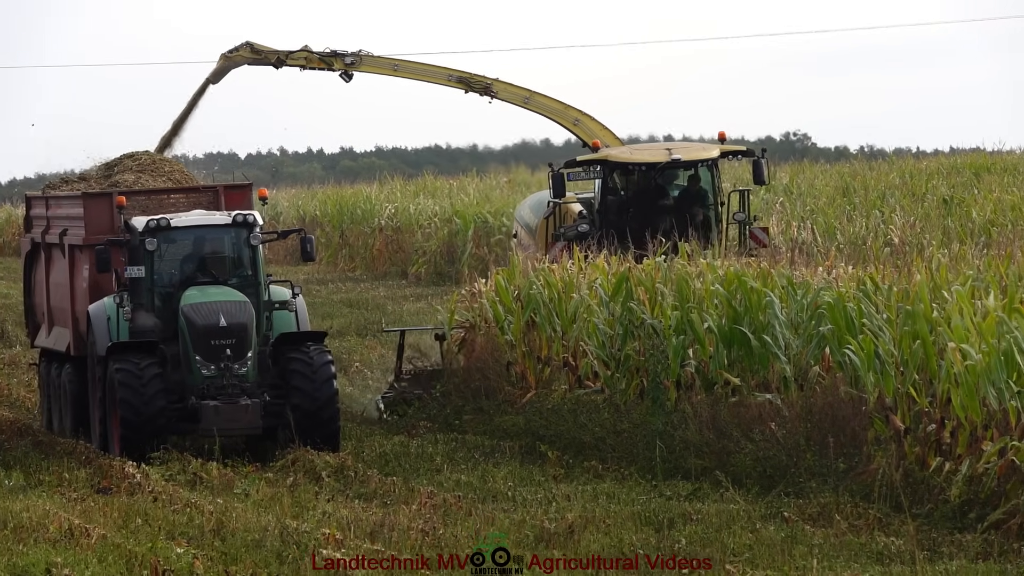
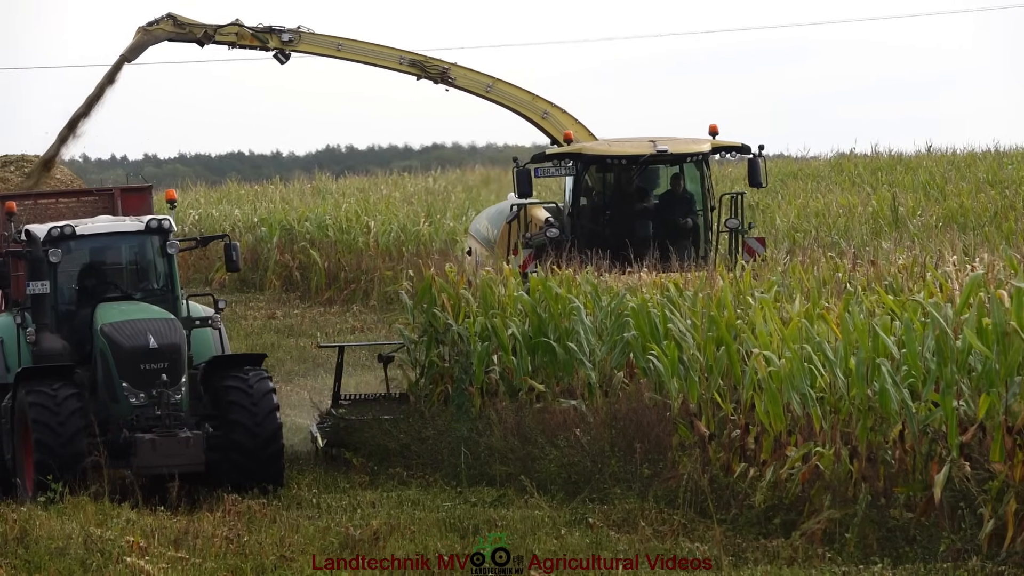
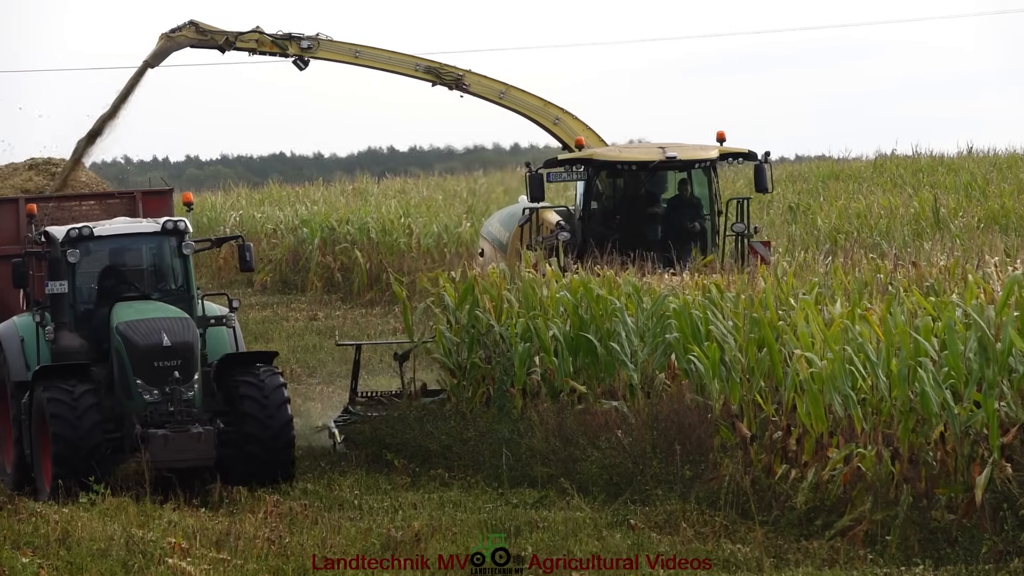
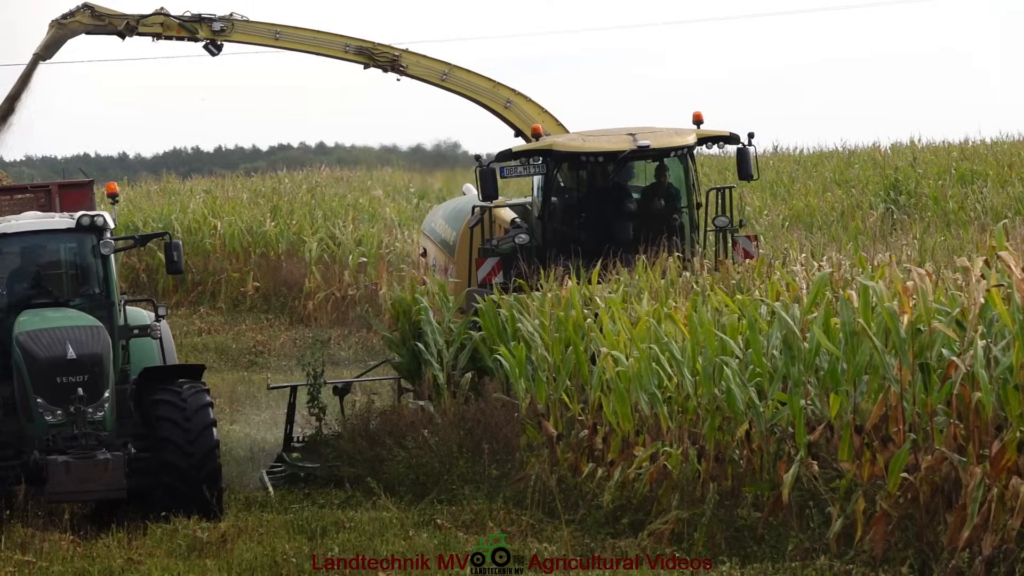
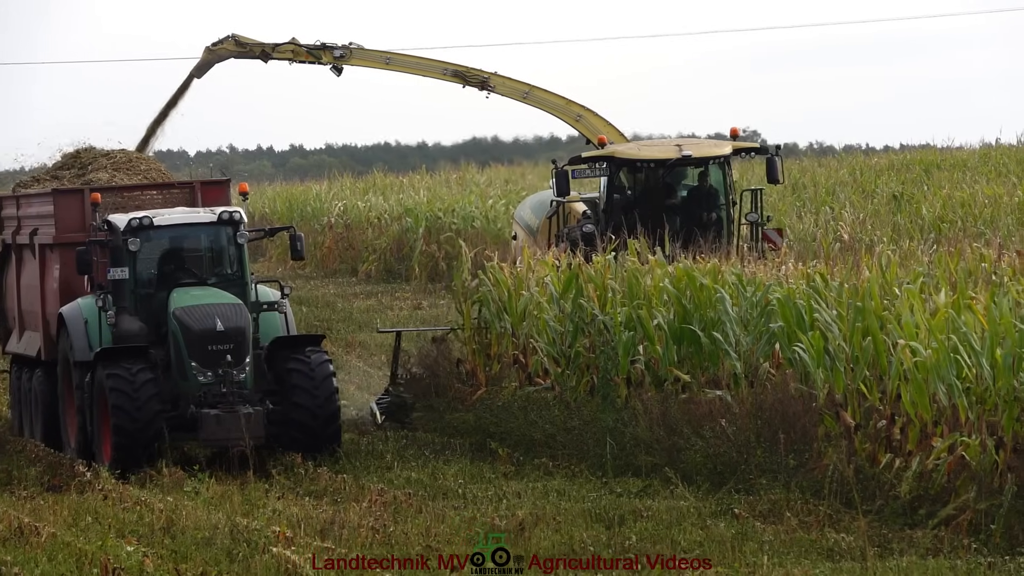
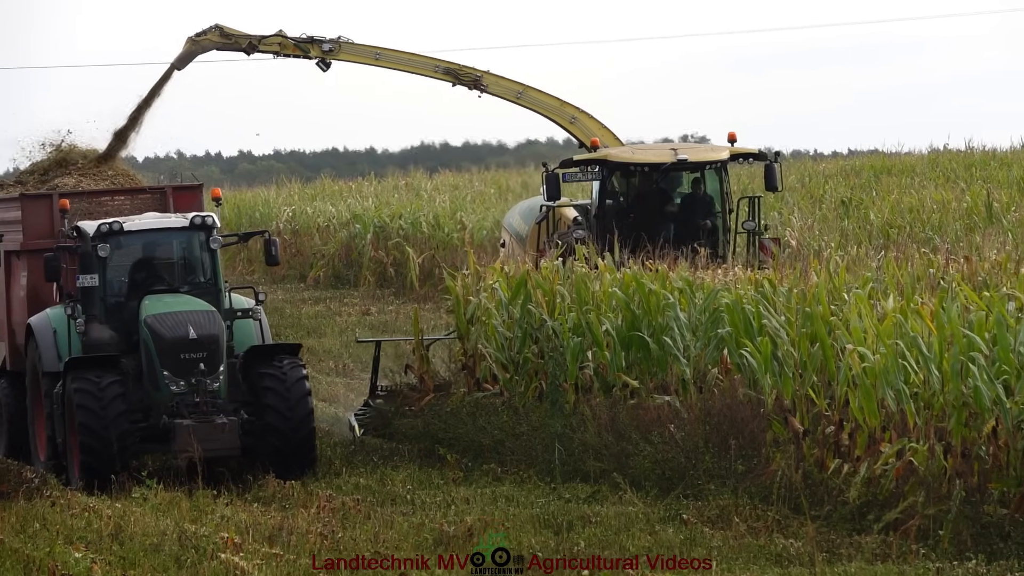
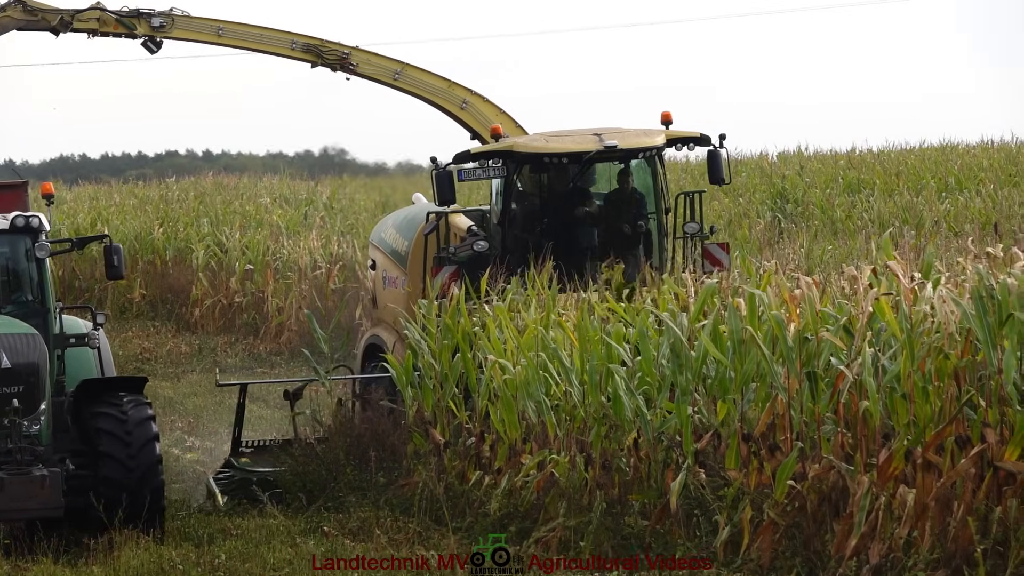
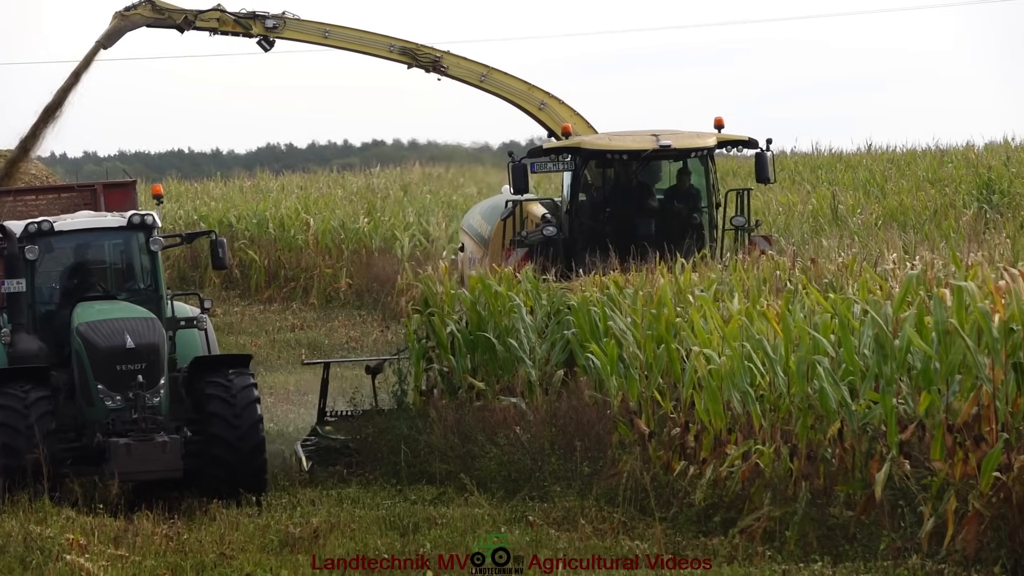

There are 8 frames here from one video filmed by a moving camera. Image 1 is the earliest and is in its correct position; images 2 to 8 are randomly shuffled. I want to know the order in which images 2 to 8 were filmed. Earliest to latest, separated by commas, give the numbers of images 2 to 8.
5, 6, 3, 2, 8, 4, 7
